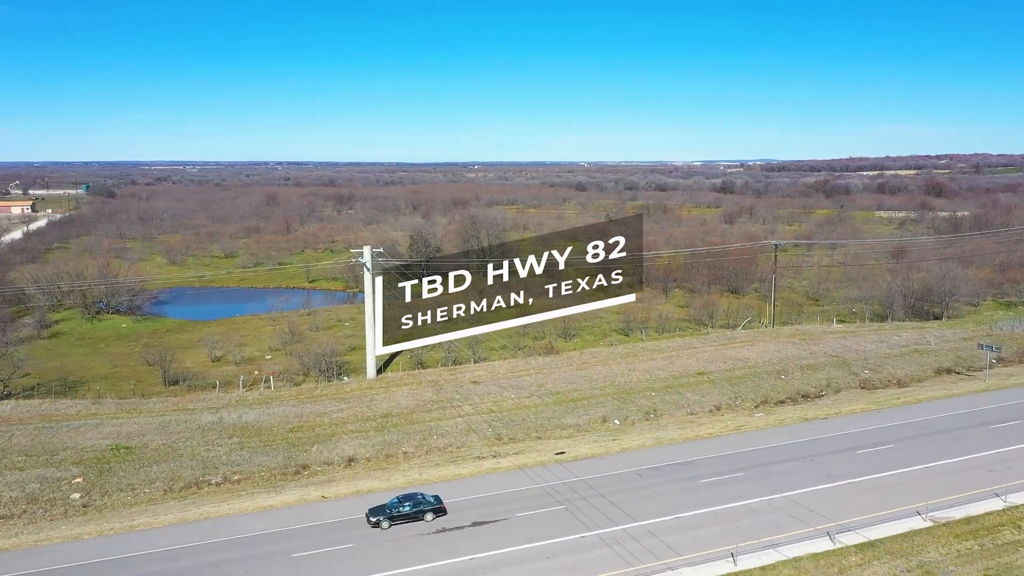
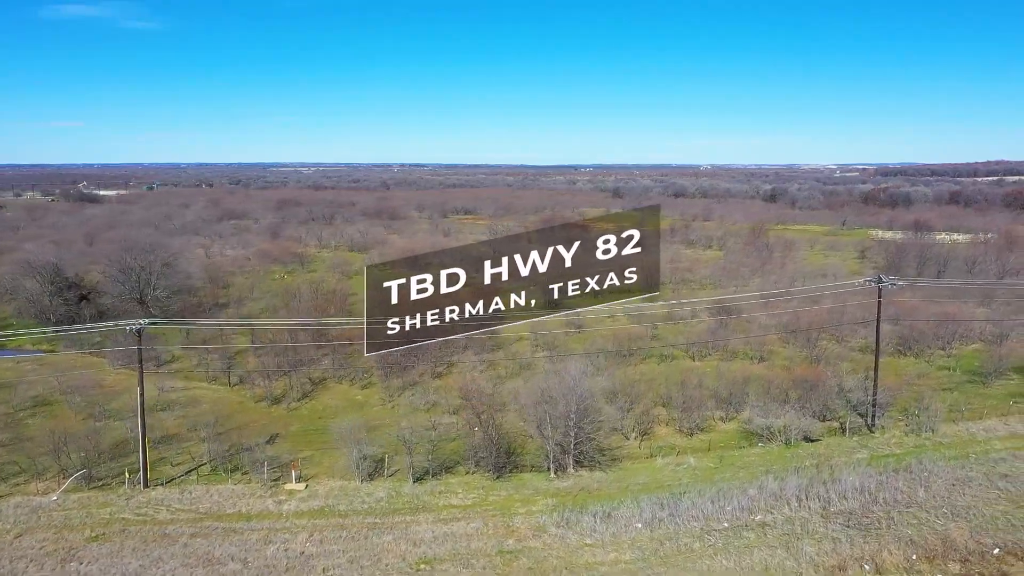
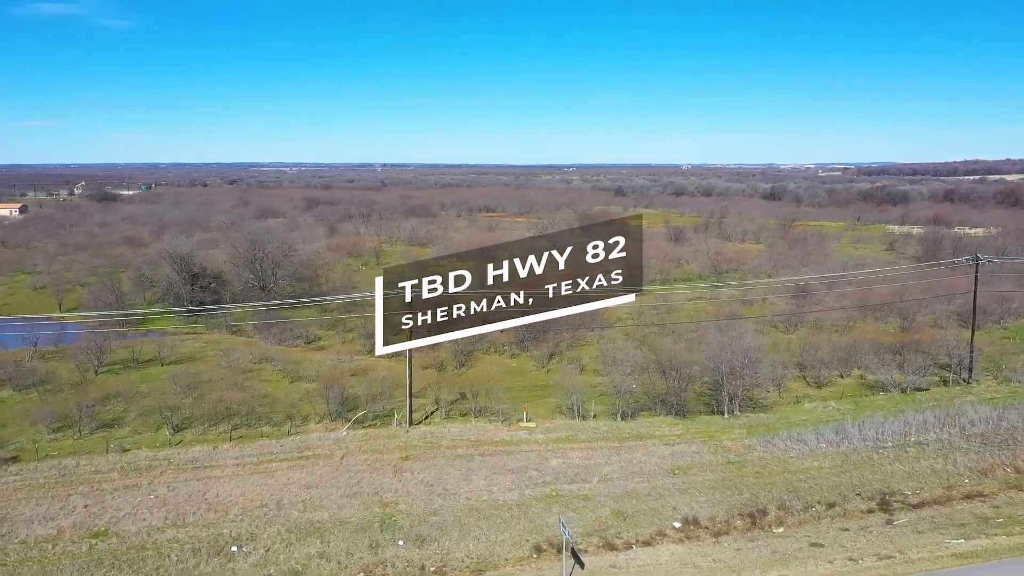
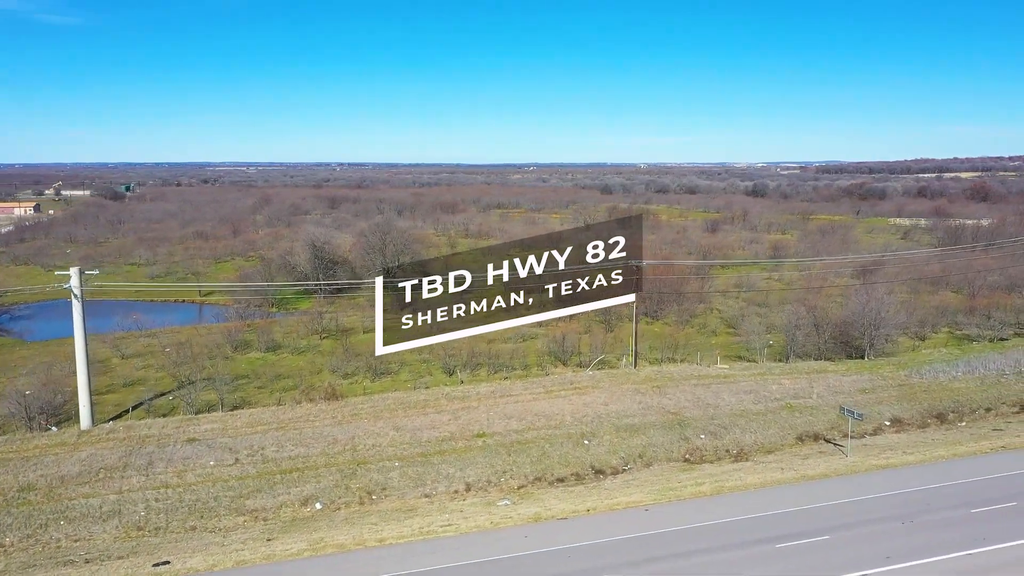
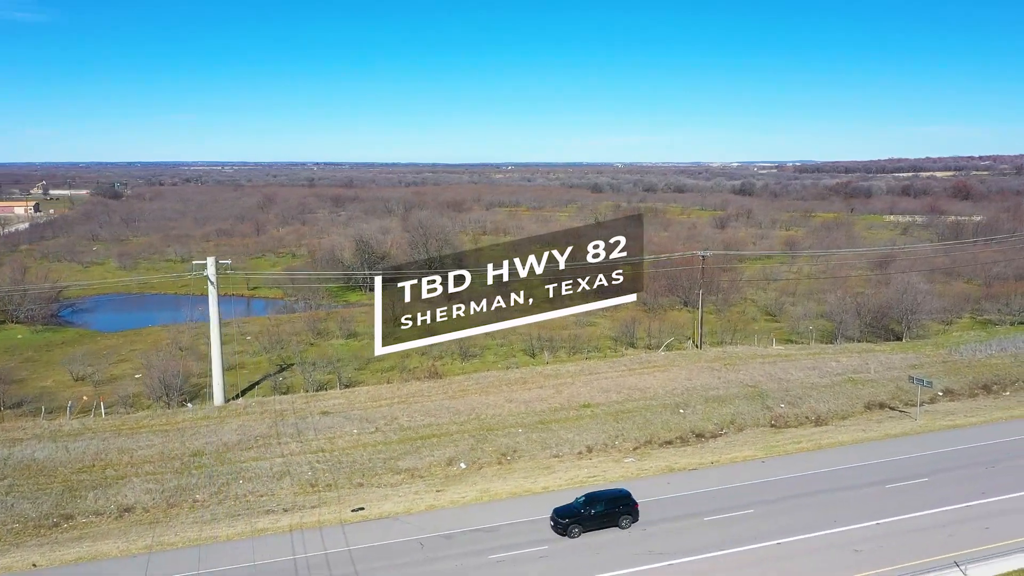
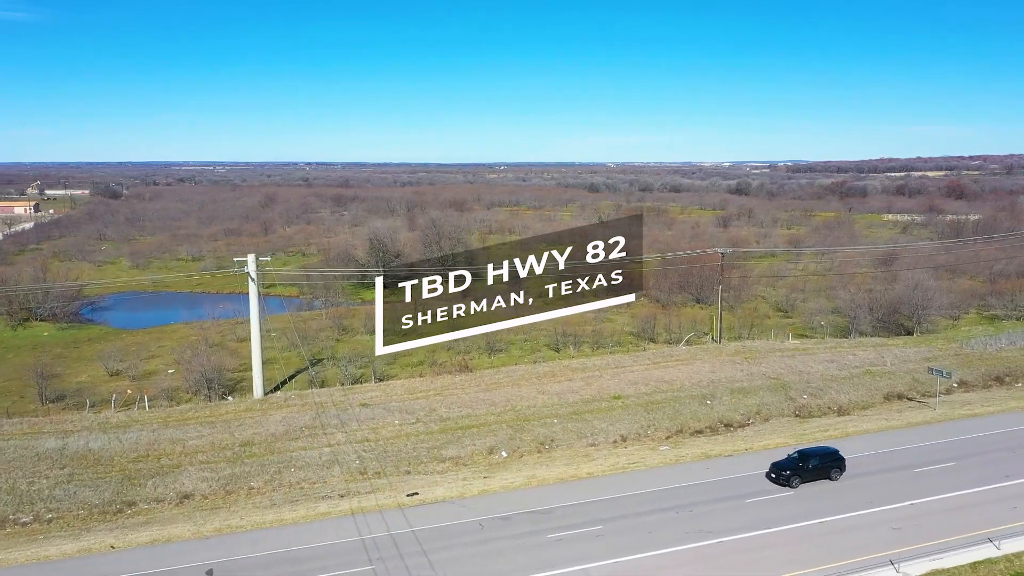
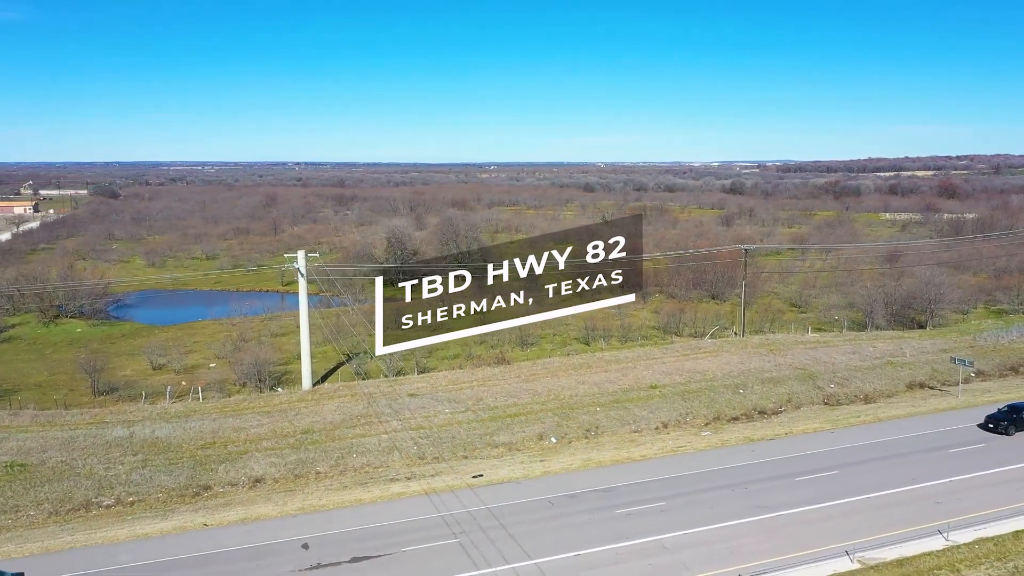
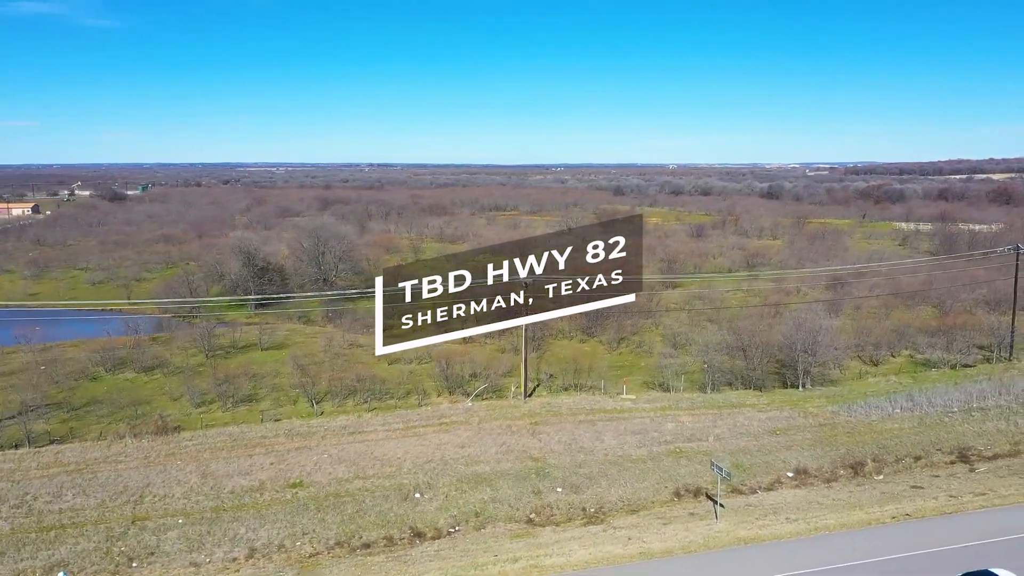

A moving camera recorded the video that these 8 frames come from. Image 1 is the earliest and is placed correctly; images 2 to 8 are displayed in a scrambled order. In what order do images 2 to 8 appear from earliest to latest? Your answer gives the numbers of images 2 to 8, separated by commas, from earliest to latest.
7, 6, 5, 4, 8, 3, 2
